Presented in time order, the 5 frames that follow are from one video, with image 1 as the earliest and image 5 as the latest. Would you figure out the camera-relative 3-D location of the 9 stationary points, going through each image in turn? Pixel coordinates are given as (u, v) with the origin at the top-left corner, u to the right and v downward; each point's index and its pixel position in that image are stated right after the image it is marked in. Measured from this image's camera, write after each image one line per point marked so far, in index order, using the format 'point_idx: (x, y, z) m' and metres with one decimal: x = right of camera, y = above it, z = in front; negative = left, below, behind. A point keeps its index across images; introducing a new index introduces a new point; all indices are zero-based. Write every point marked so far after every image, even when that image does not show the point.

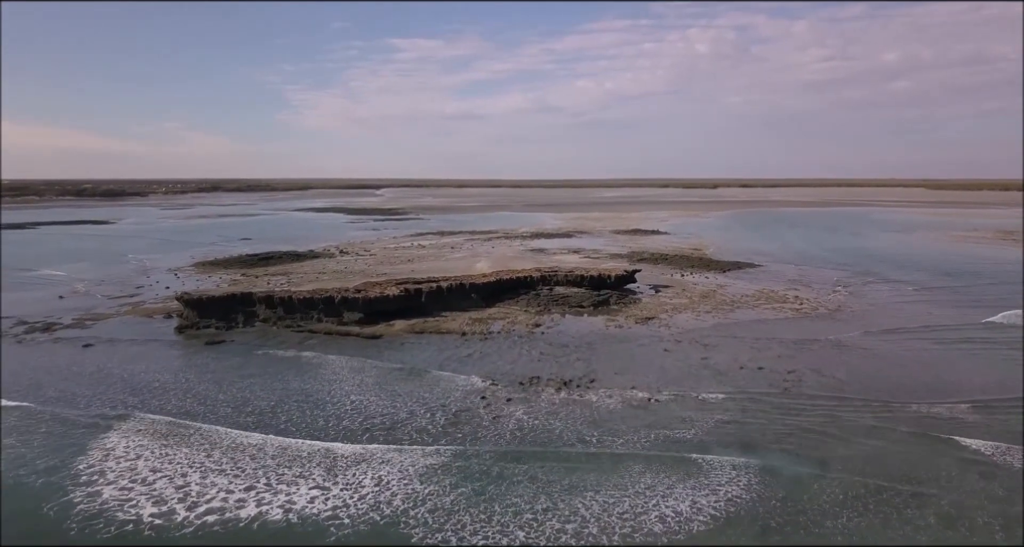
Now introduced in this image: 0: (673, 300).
0: (+4.6, -0.8, +18.4) m
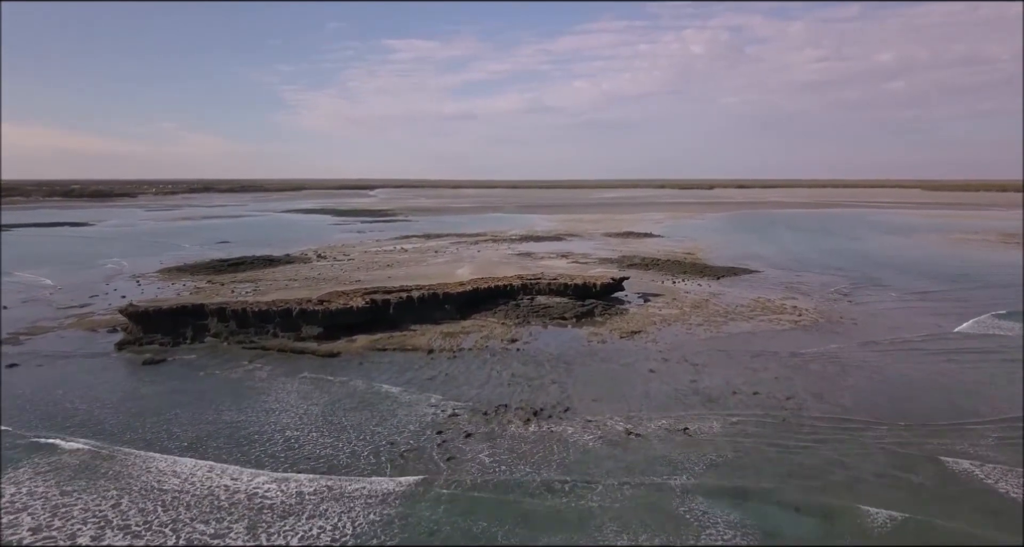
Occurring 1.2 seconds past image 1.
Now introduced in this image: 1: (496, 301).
0: (+4.0, -1.0, +17.1) m
1: (-0.4, -0.7, +17.1) m
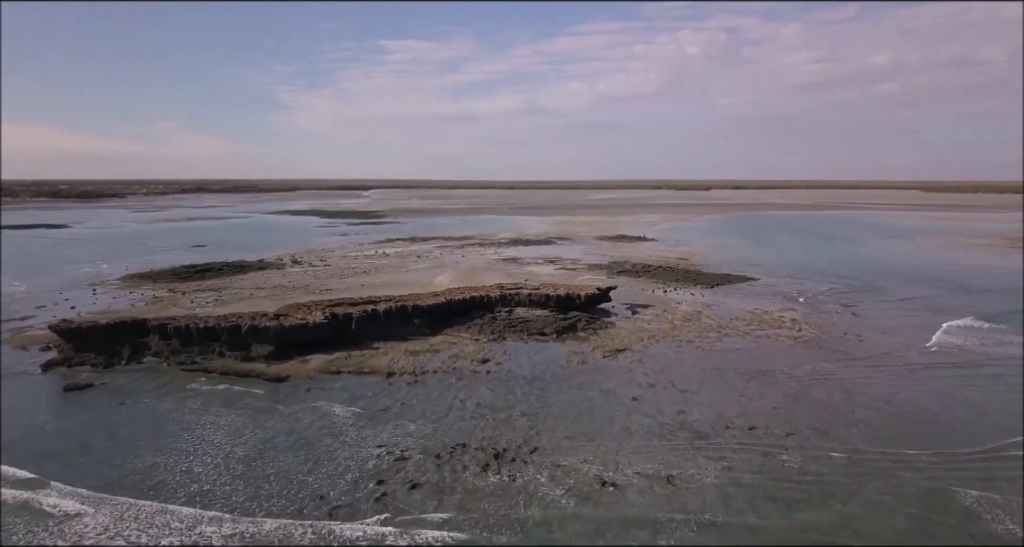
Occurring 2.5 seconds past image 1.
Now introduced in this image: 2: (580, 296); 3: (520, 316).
0: (+3.4, -1.2, +15.8) m
1: (-1.0, -1.0, +15.7) m
2: (+1.7, -0.6, +16.7) m
3: (+0.2, -1.0, +15.8) m
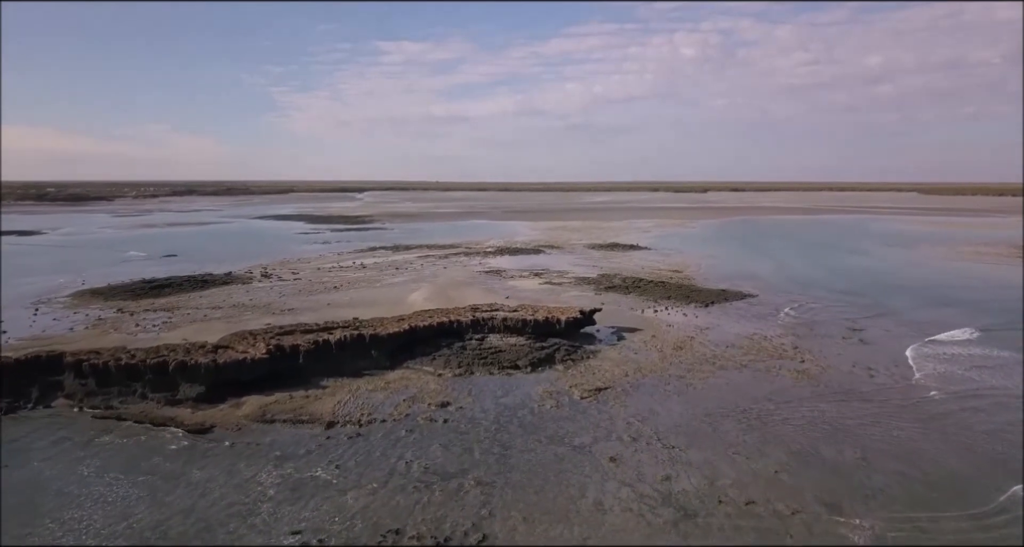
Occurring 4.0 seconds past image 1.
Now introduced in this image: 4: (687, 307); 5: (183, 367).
0: (+2.8, -1.8, +14.2) m
1: (-1.6, -1.5, +14.1) m
2: (+1.1, -1.1, +15.1) m
3: (-0.4, -1.6, +14.2) m
4: (+5.3, -1.0, +19.5) m
5: (-5.8, -1.7, +11.4) m
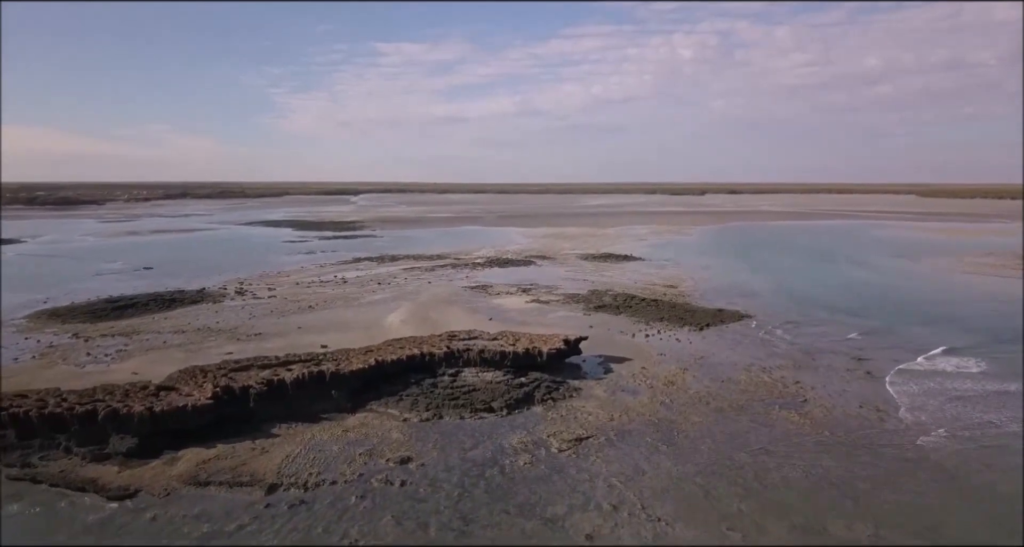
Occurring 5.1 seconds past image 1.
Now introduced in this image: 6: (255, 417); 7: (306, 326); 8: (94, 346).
0: (+2.3, -2.4, +13.0) m
1: (-2.1, -2.1, +13.0) m
2: (+0.6, -1.7, +13.9) m
3: (-0.9, -2.2, +13.0) m
4: (+4.8, -1.6, +18.3) m
5: (-6.3, -2.3, +10.2) m
6: (-4.4, -2.5, +11.1) m
7: (-6.0, -1.5, +18.7) m
8: (-10.7, -1.8, +16.7) m
